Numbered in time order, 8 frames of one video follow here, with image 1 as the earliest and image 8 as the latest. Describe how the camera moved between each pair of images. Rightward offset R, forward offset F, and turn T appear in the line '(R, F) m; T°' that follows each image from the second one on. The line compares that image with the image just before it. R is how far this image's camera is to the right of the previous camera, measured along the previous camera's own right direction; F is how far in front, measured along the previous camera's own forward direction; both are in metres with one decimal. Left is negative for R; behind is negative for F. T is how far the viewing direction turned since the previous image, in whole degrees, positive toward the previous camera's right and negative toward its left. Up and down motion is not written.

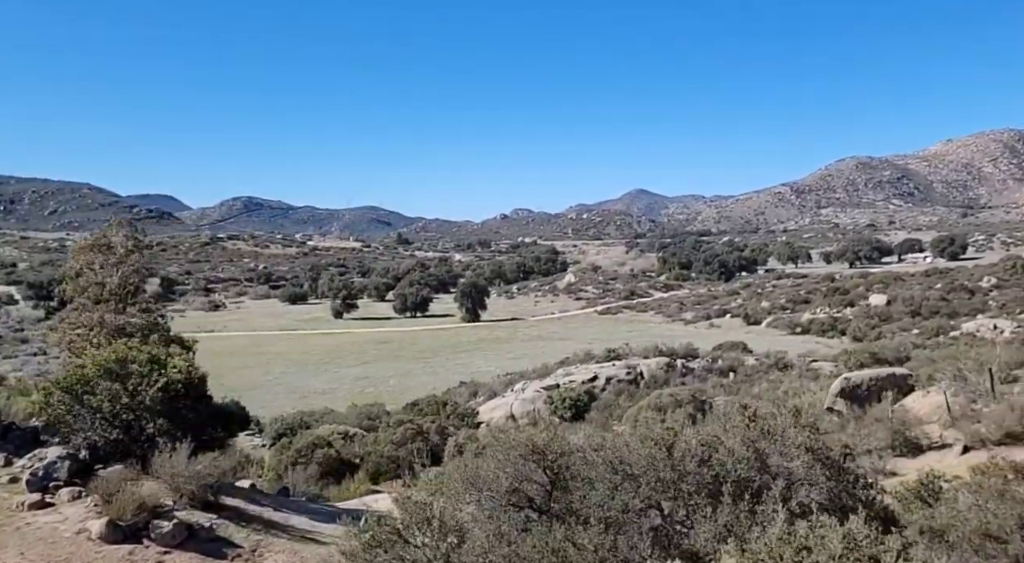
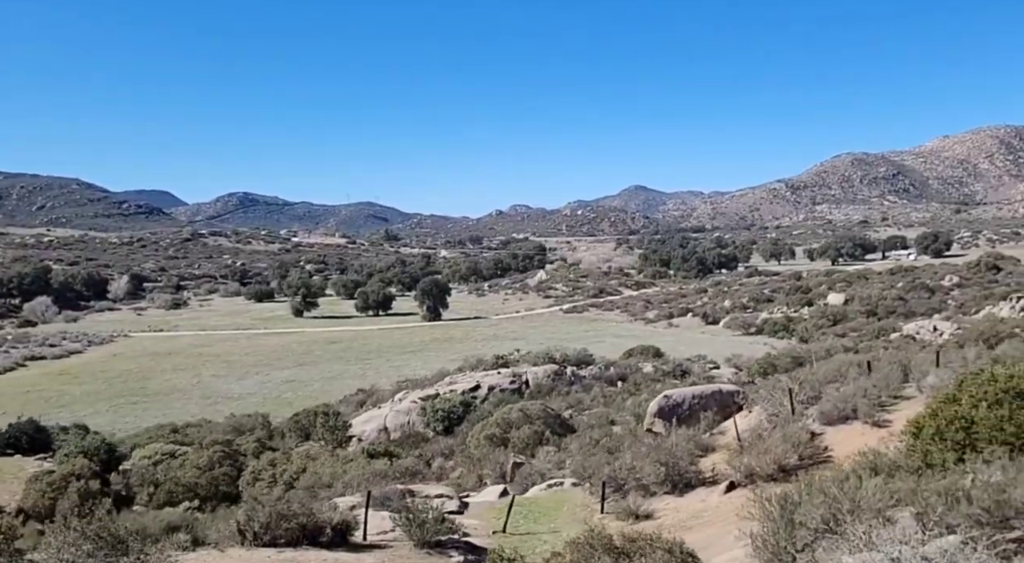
(+2.1, +0.9) m; +2°
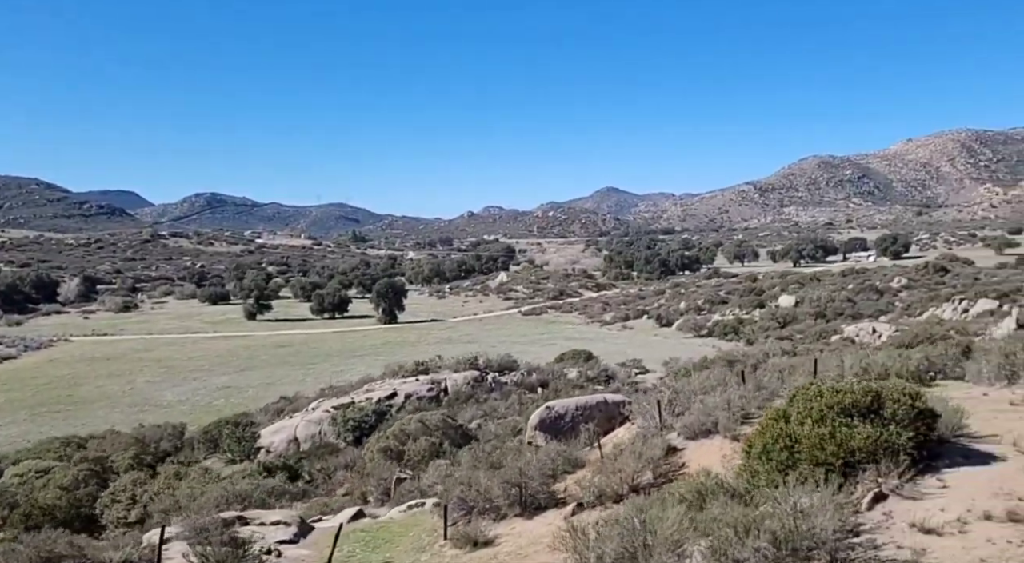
(+1.0, +0.4) m; +3°
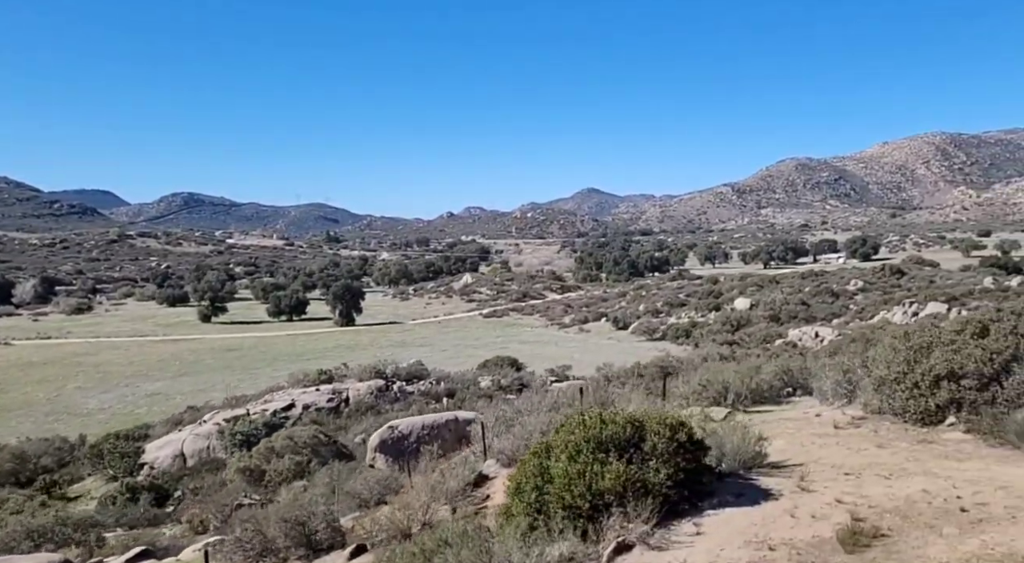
(+1.3, +0.6) m; +3°
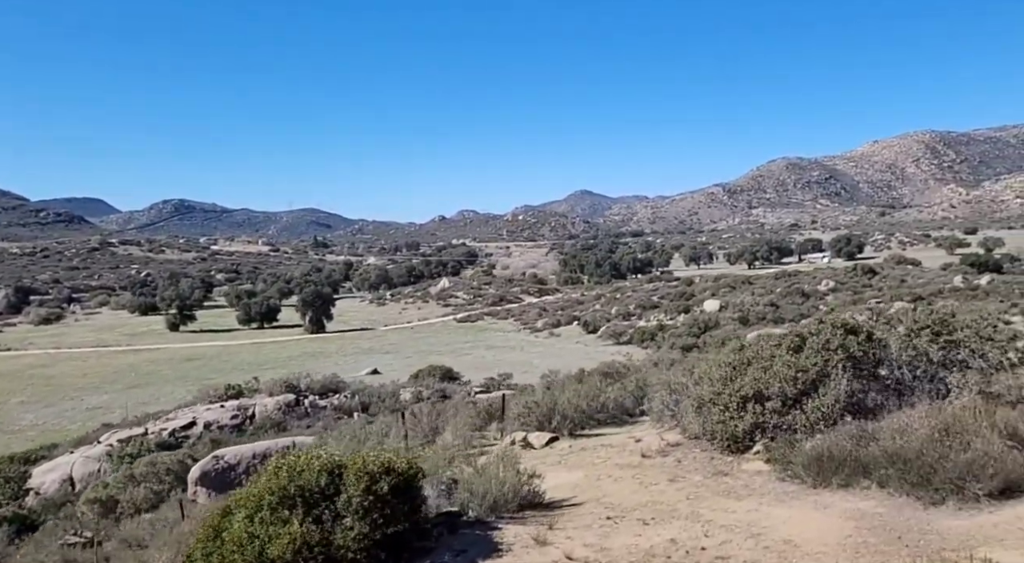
(+1.4, +0.6) m; +2°
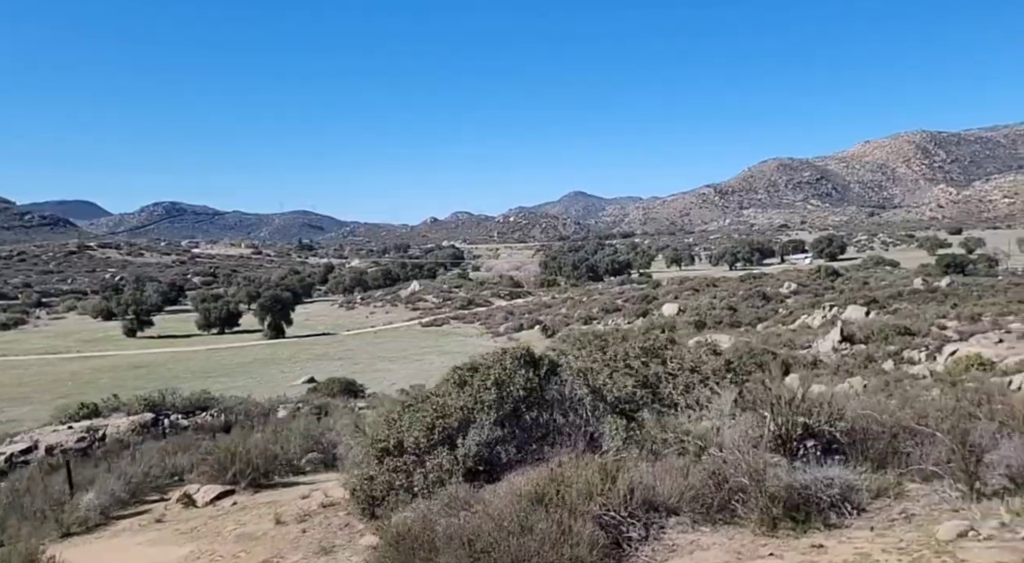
(+2.1, +0.8) m; +2°
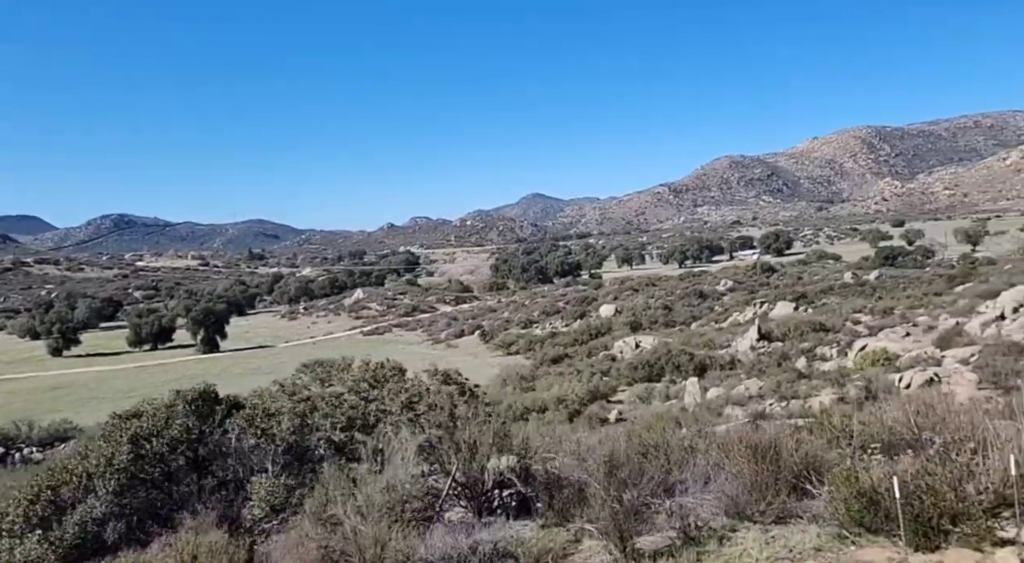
(+1.5, +0.5) m; +4°
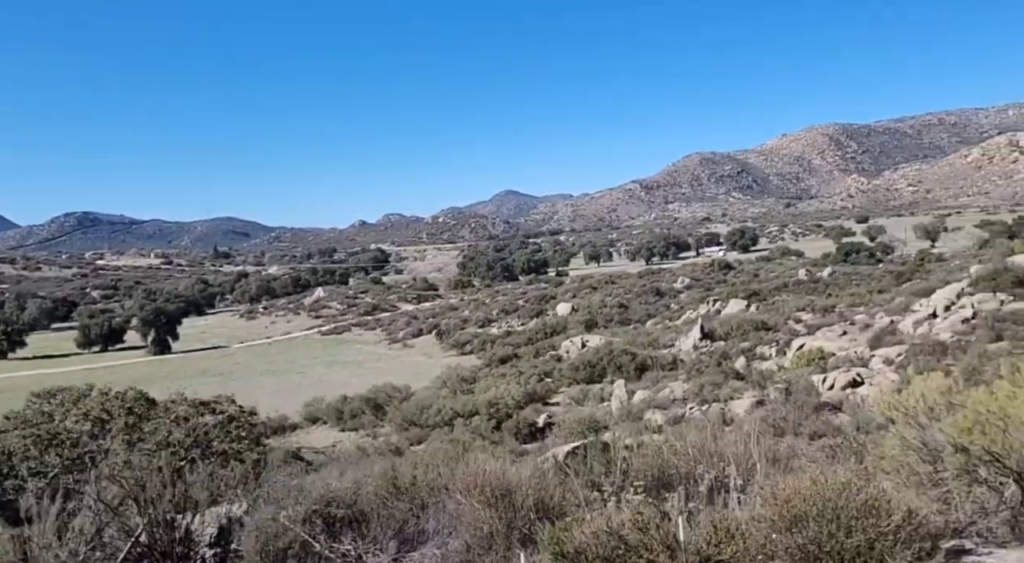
(+1.1, +0.5) m; +3°
